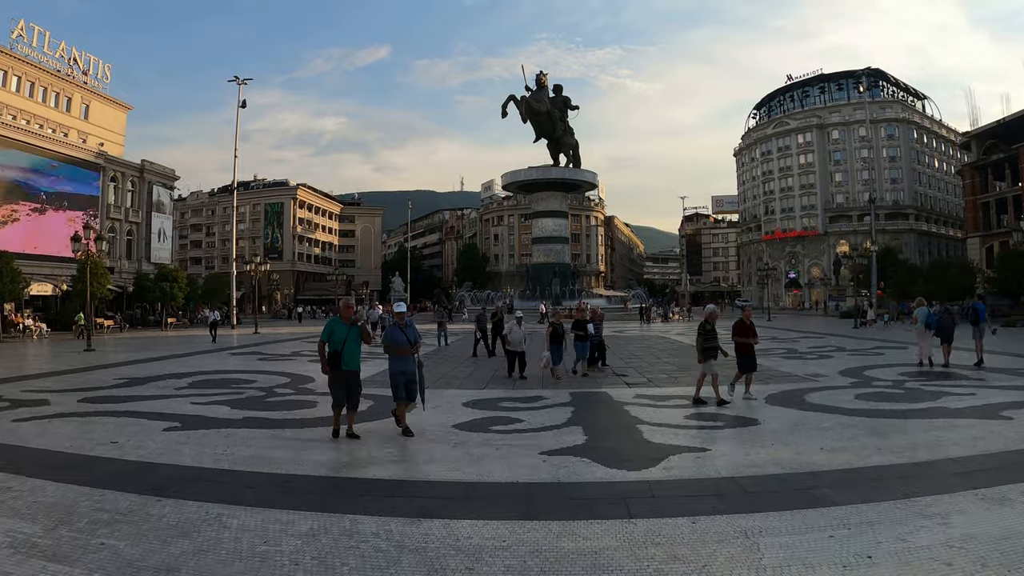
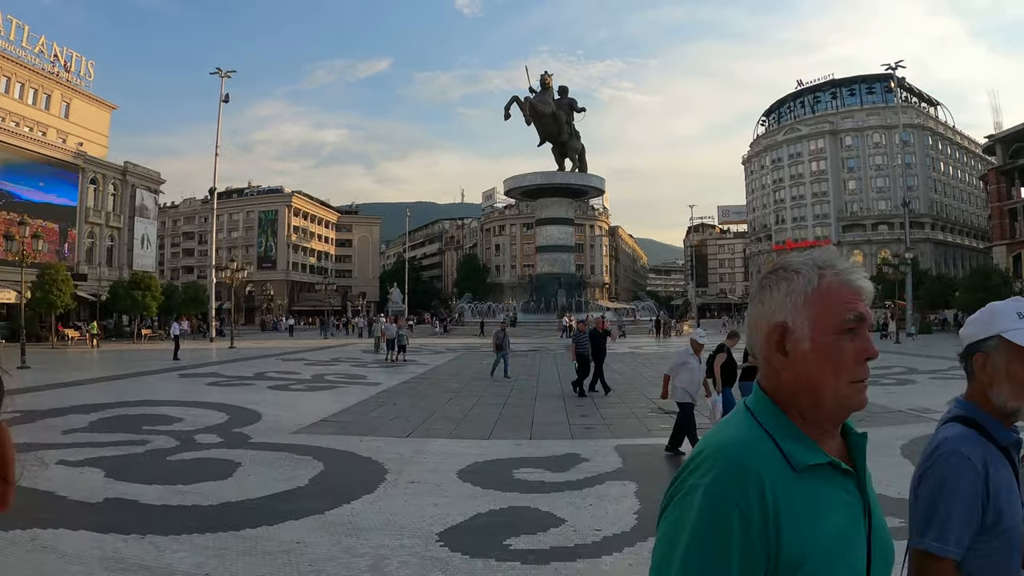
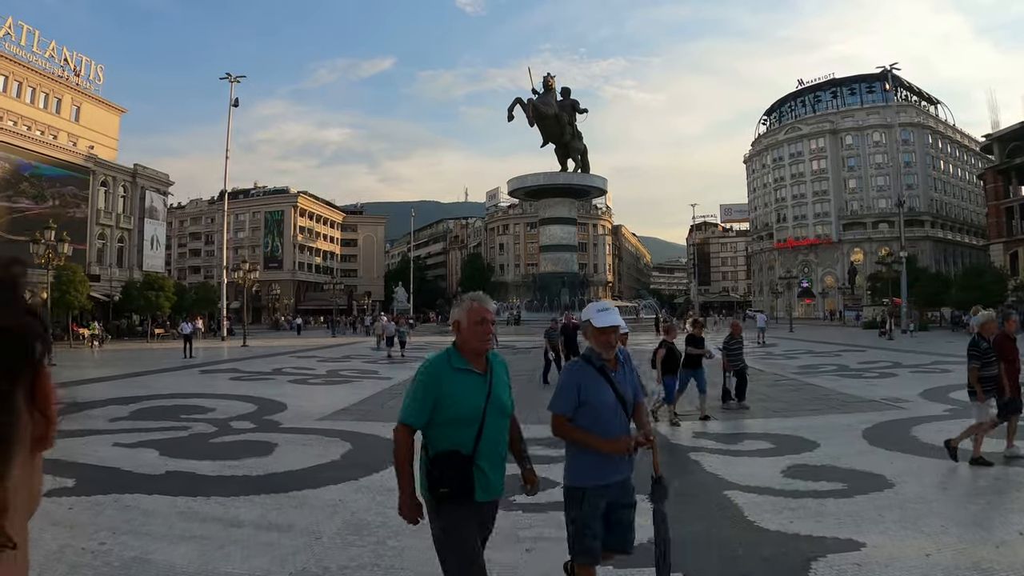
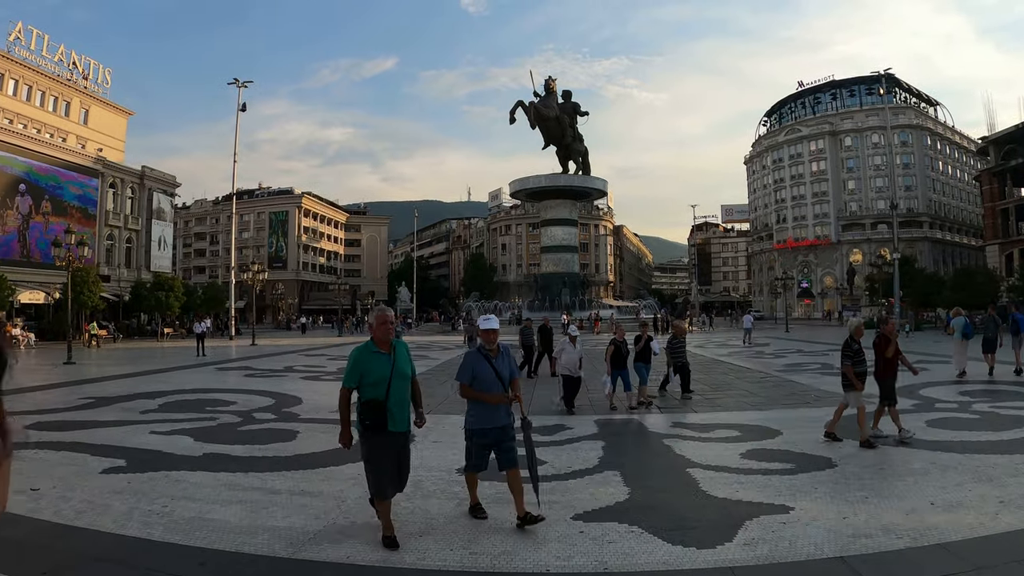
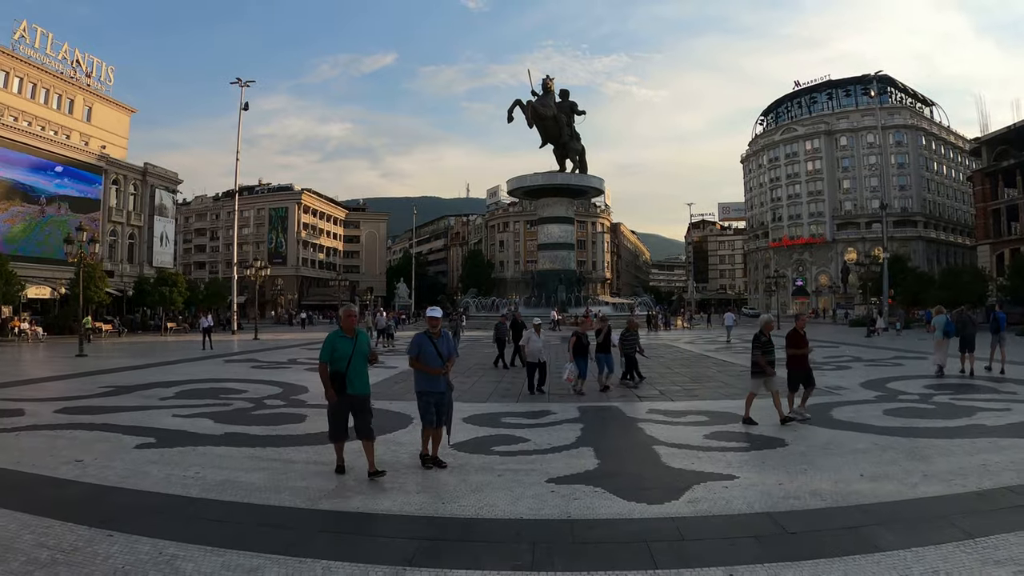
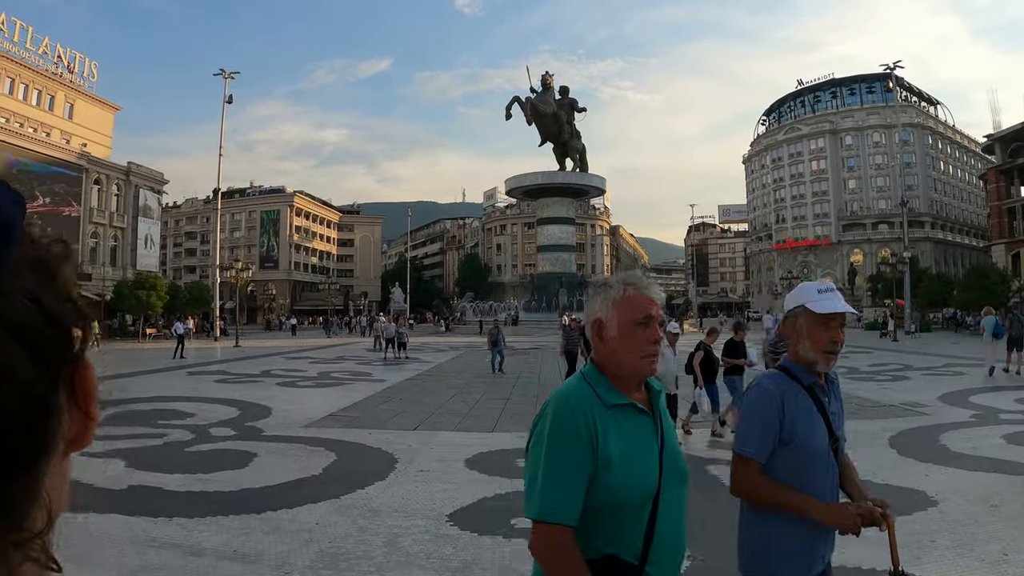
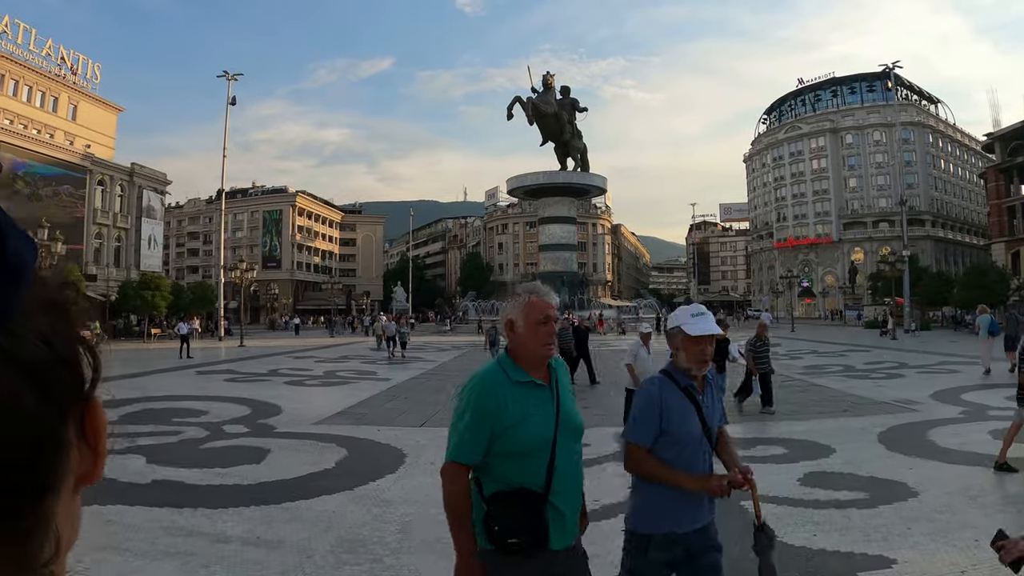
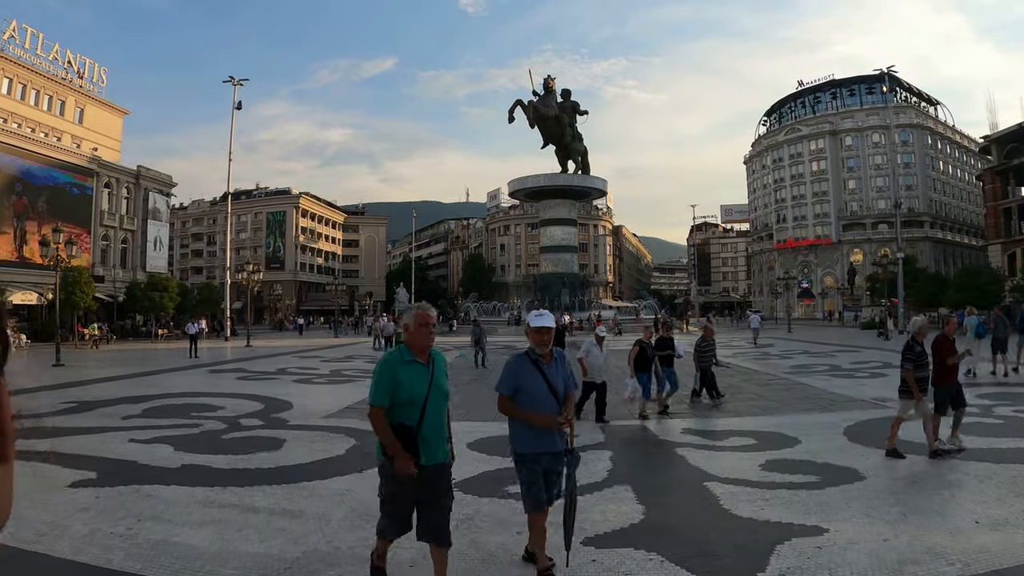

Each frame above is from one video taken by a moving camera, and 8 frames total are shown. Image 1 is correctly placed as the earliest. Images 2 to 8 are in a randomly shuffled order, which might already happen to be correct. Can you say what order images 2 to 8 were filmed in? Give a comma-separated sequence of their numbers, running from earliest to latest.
5, 4, 8, 3, 7, 6, 2
